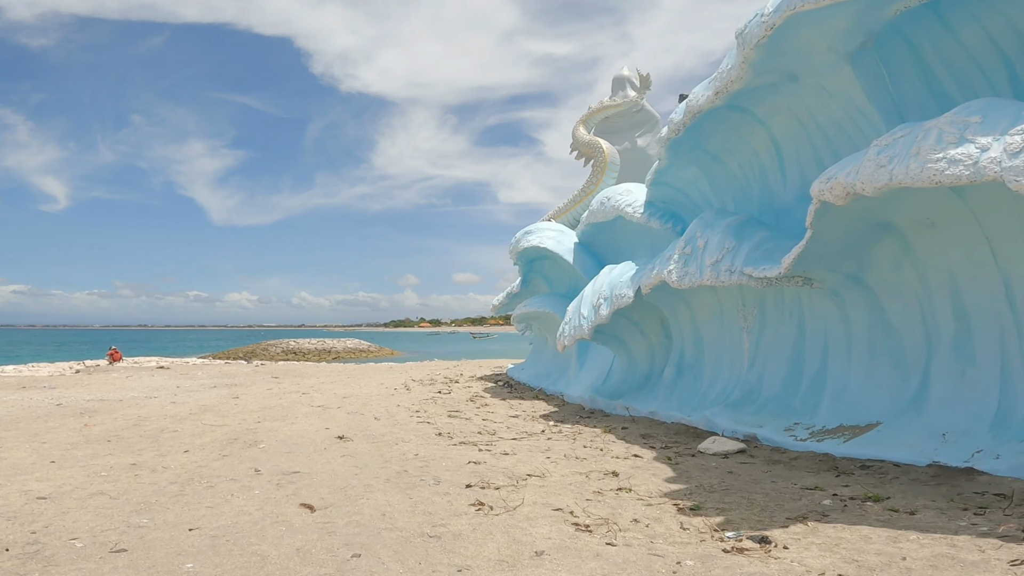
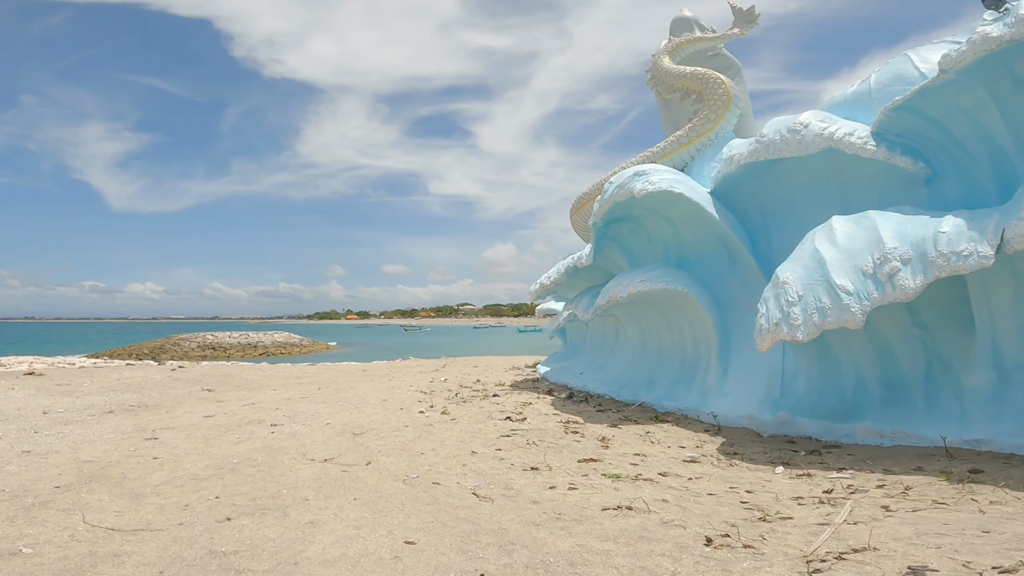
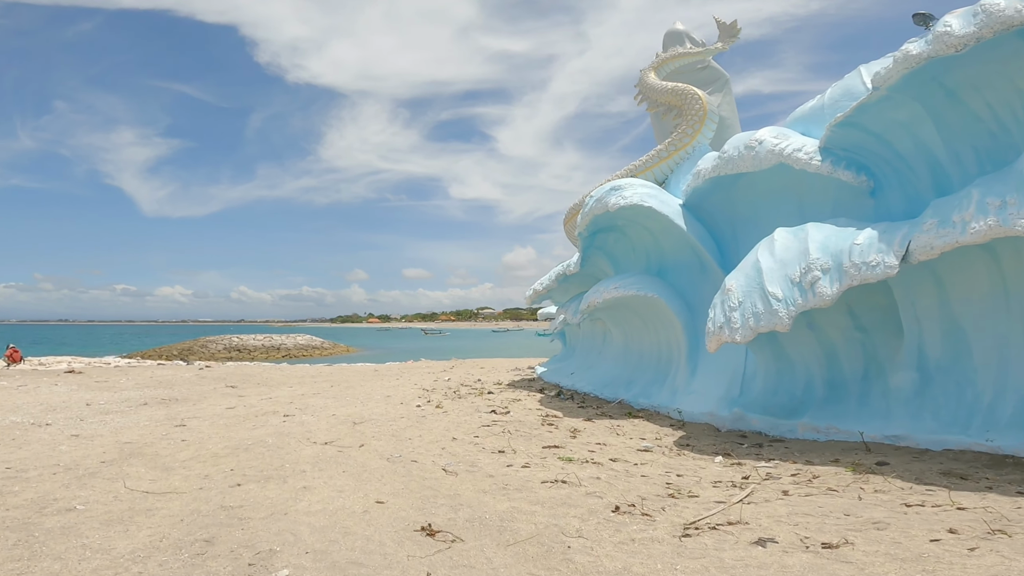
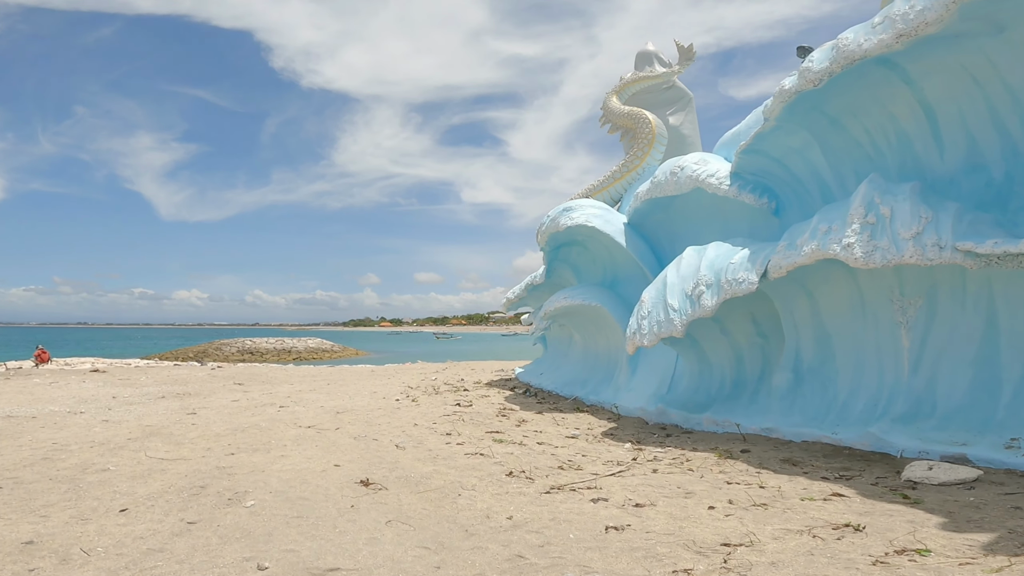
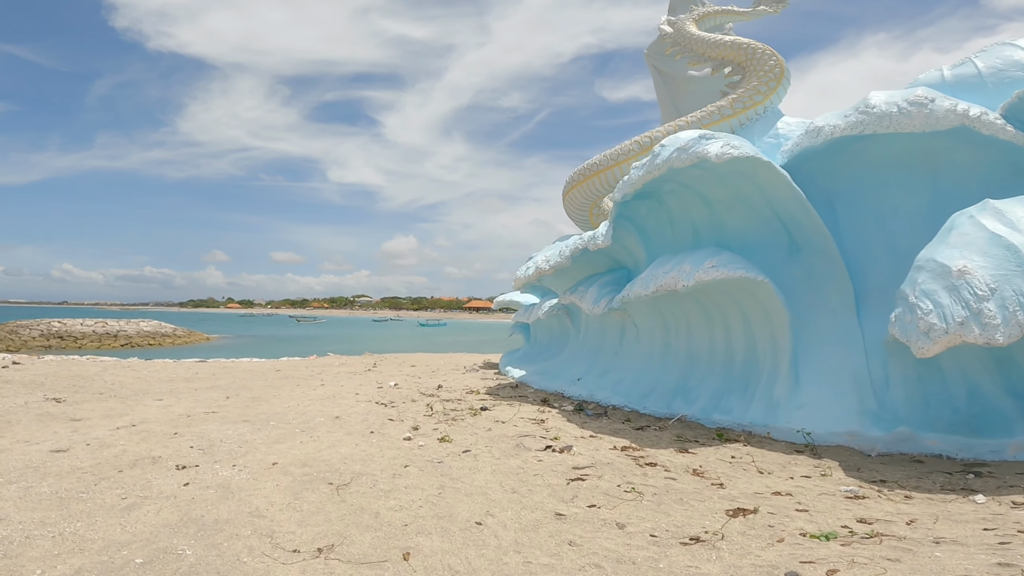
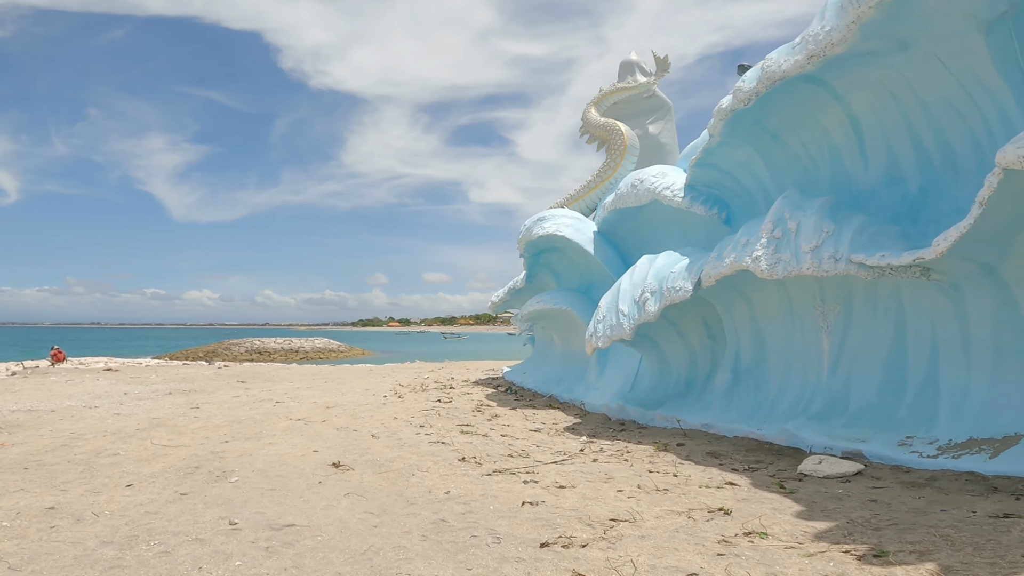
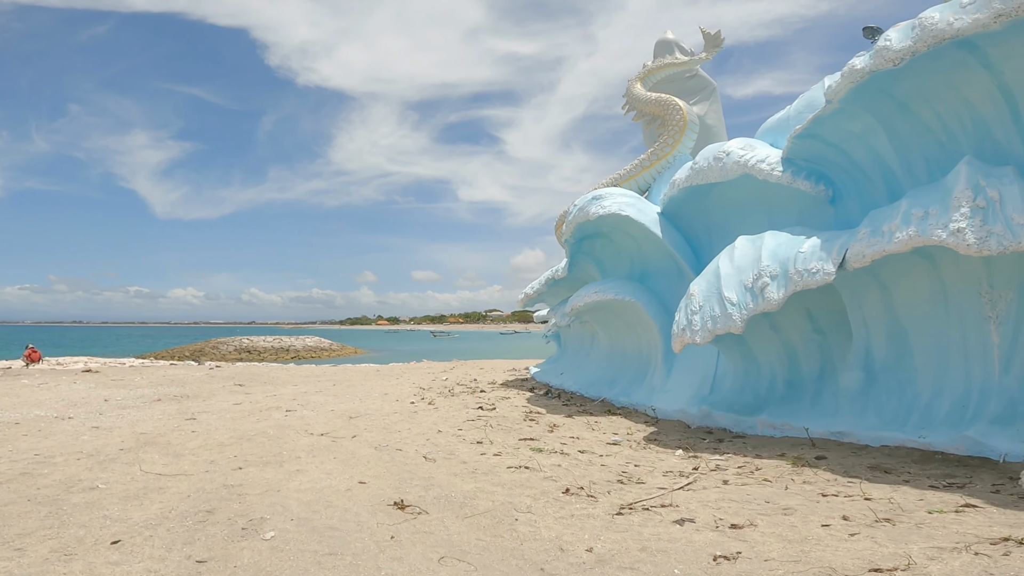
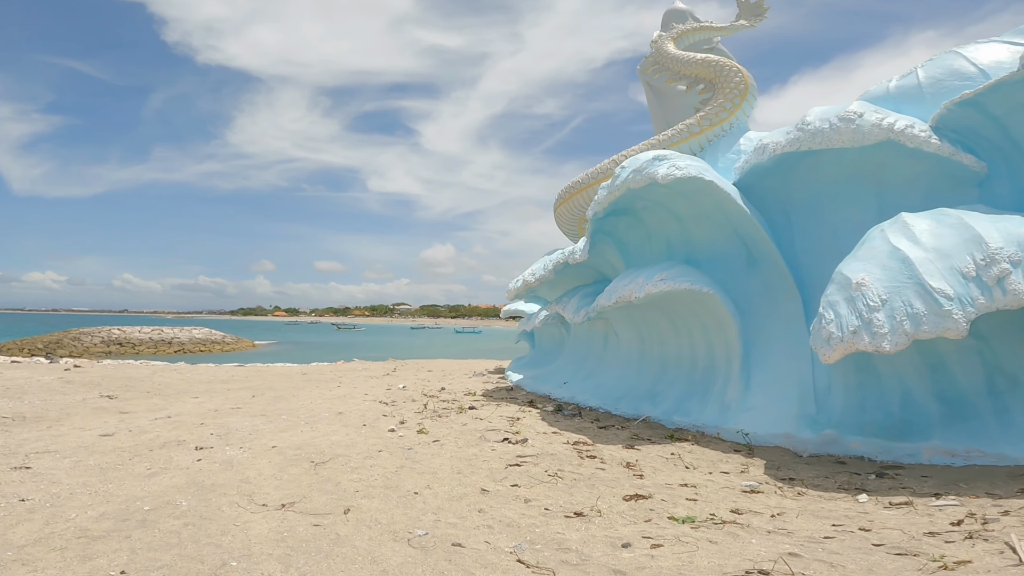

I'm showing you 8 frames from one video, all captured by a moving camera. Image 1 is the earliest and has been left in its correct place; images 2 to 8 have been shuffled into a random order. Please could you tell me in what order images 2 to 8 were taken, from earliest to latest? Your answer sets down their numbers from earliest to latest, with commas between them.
6, 4, 7, 3, 2, 8, 5
